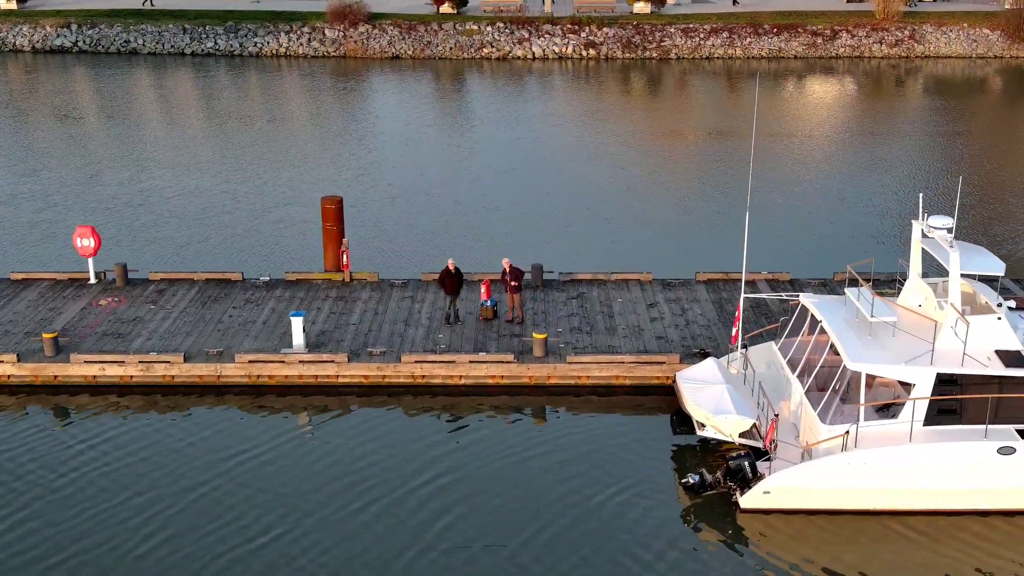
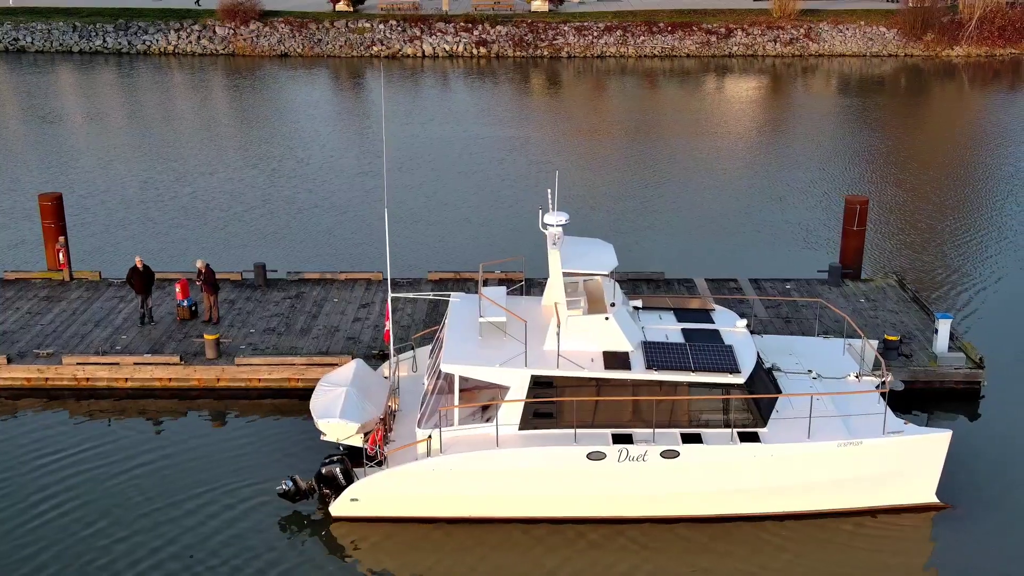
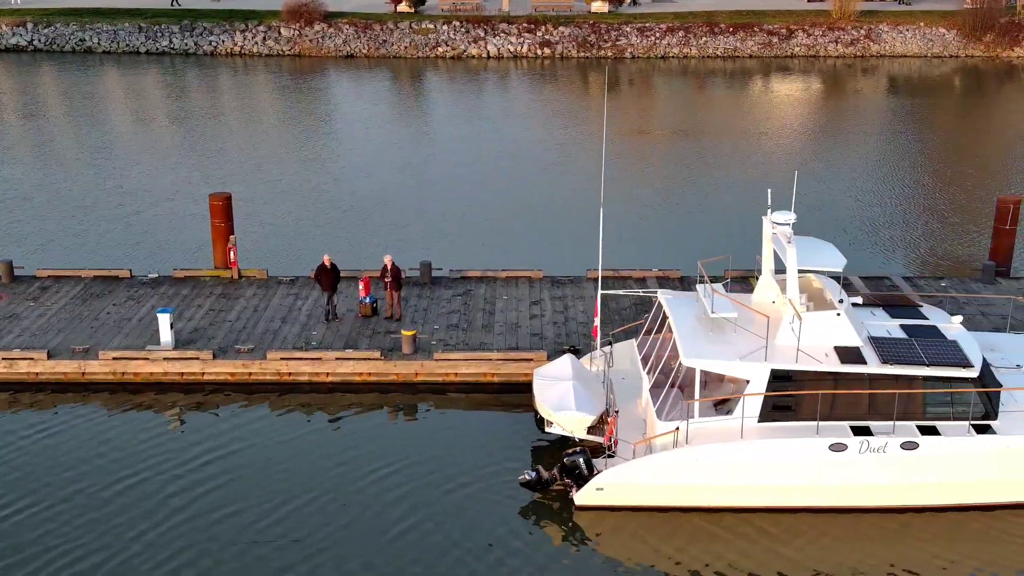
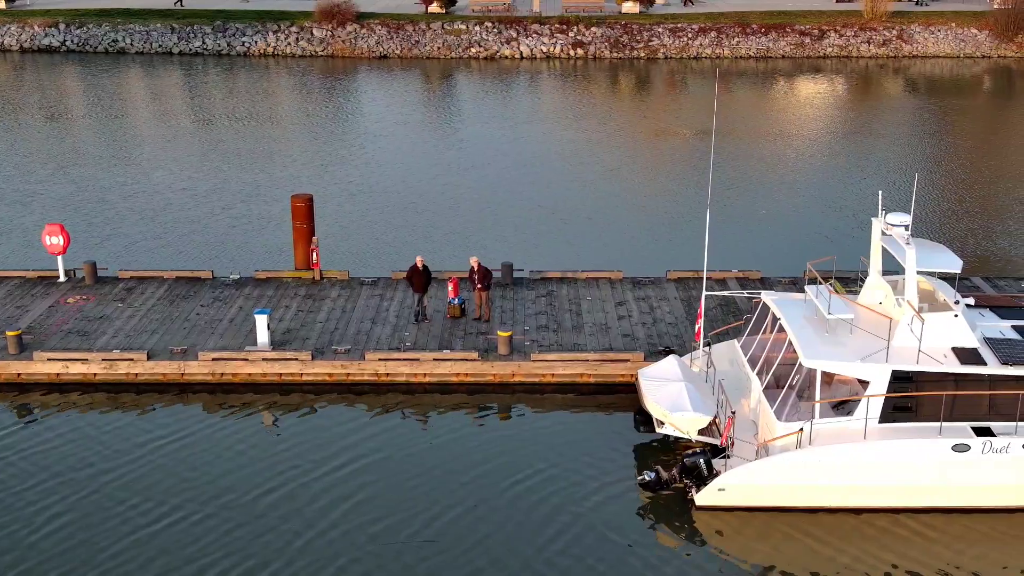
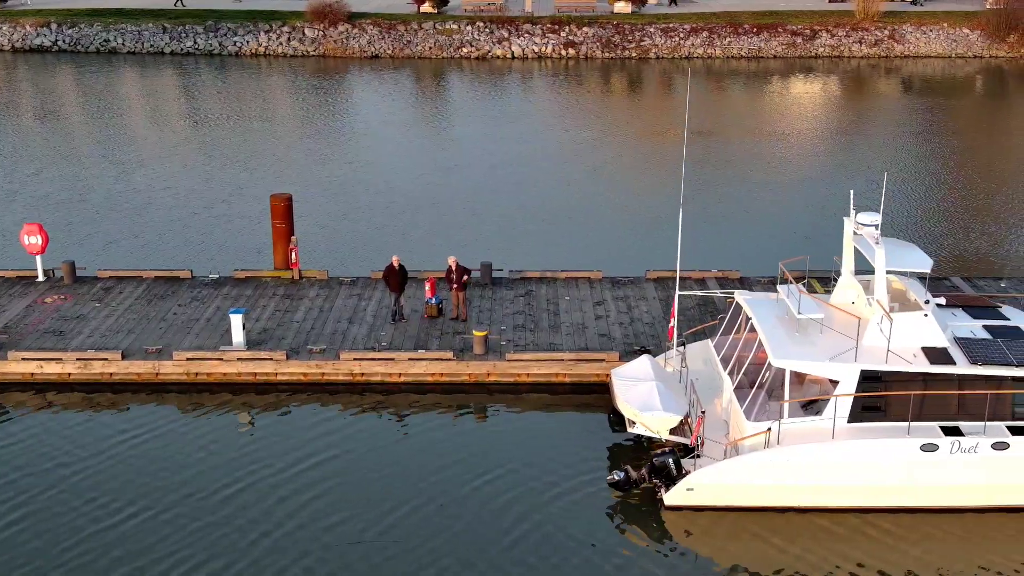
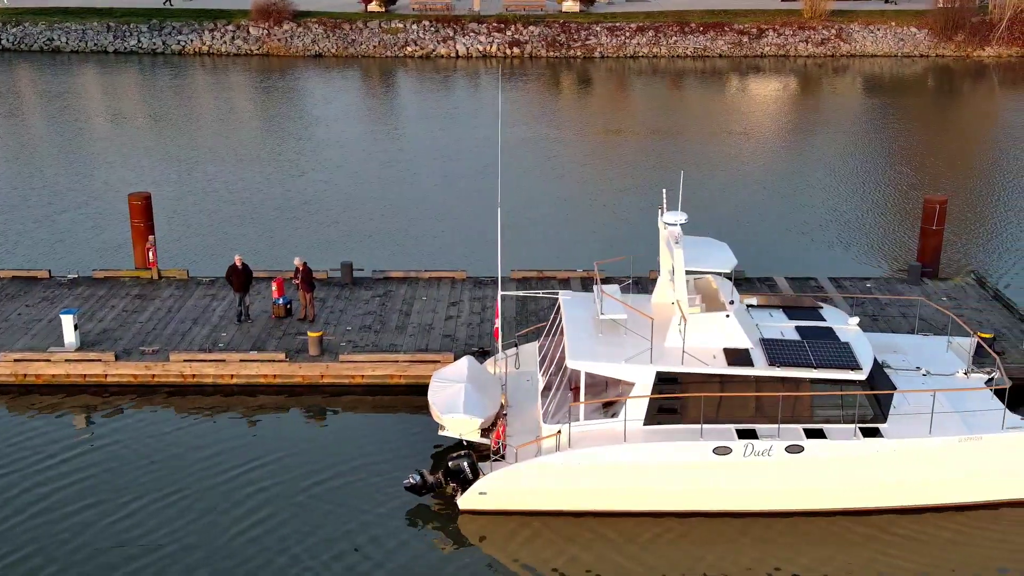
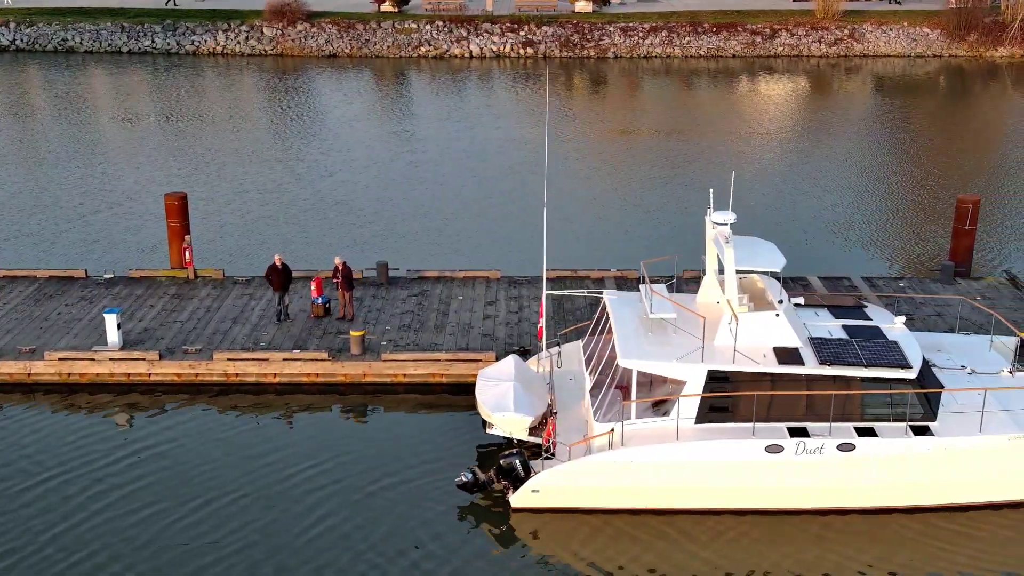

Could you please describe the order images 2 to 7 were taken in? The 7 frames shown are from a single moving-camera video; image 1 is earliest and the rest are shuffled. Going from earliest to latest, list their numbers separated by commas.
4, 5, 3, 7, 6, 2
